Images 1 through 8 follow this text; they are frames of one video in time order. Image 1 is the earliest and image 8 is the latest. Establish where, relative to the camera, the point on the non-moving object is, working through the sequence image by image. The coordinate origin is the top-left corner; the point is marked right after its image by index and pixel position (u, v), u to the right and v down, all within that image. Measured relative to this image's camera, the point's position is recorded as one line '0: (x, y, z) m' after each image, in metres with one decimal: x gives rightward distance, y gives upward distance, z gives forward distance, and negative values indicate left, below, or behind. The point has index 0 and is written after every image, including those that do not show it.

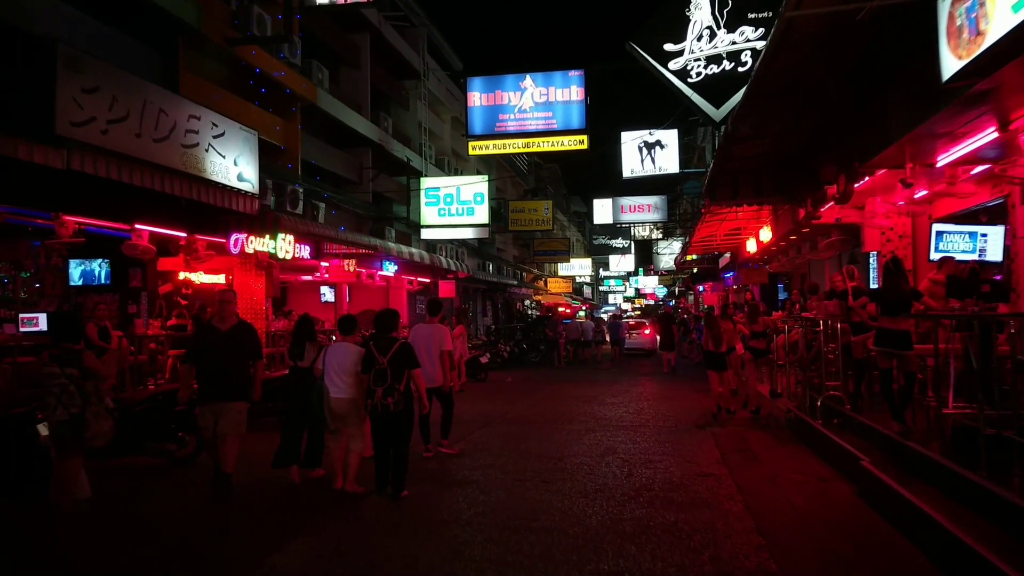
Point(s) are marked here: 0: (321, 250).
0: (-4.8, +0.9, +17.8) m
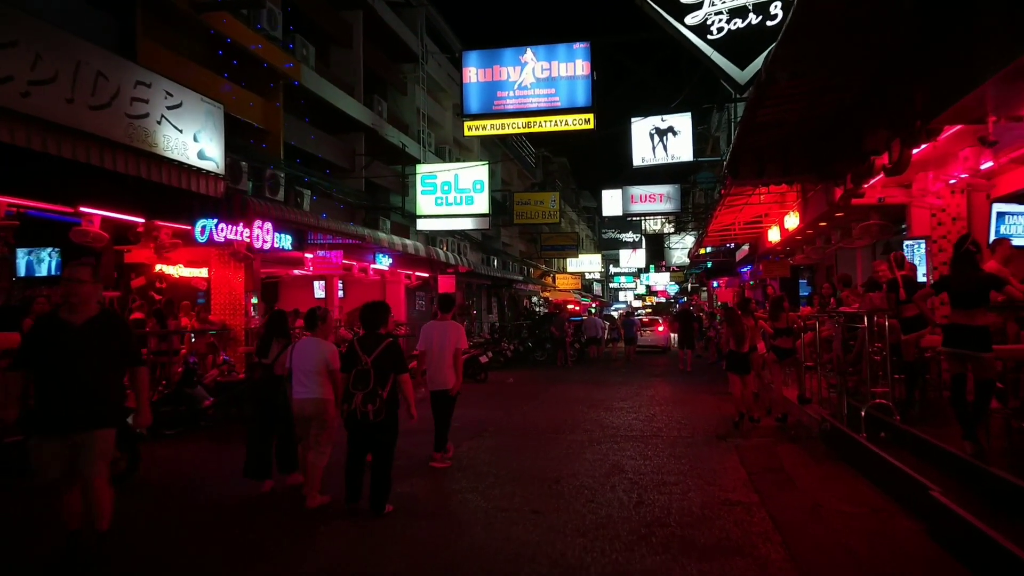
0: (-4.8, +1.1, +16.4) m
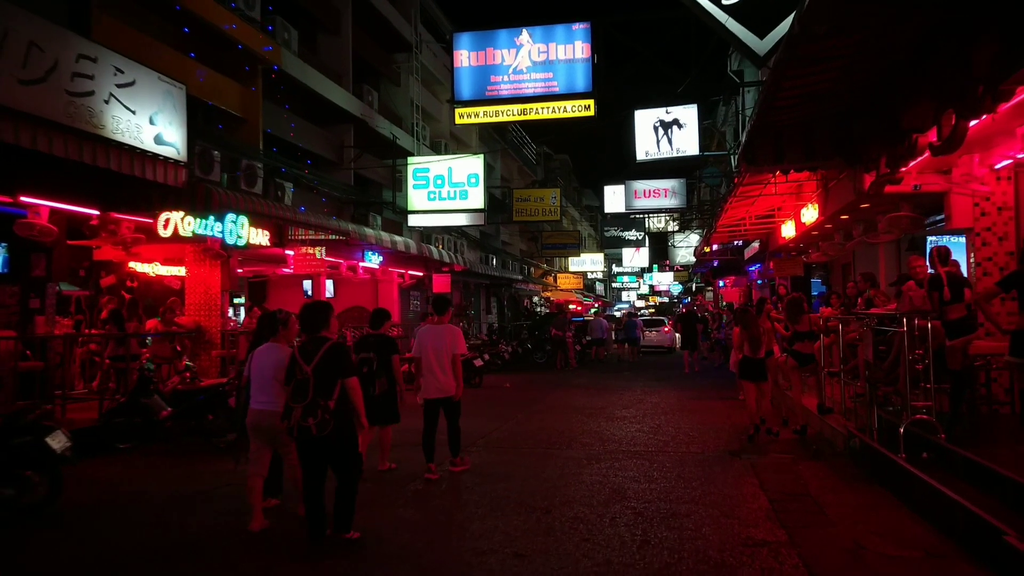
0: (-4.9, +1.1, +15.4) m
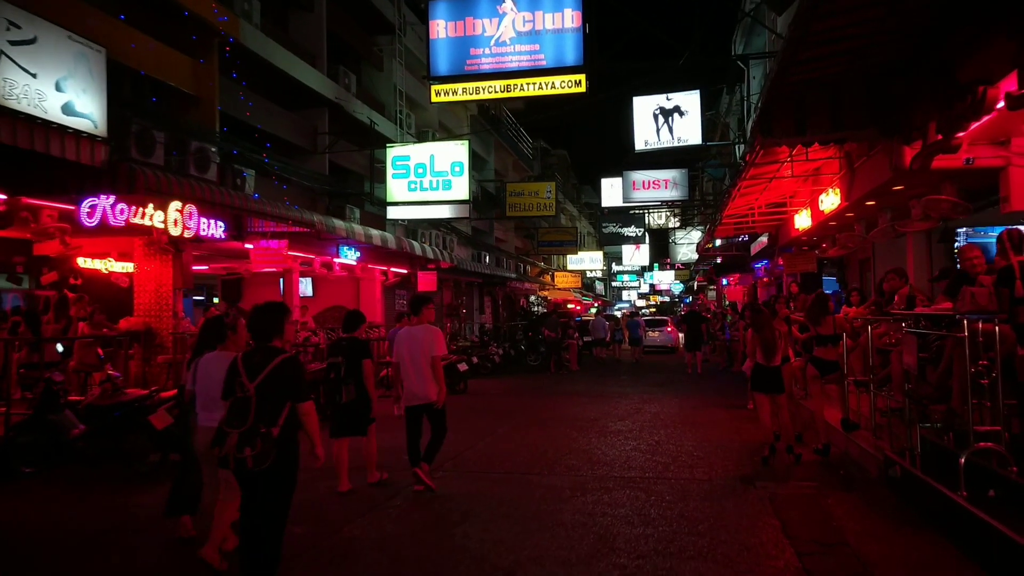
0: (-5.3, +1.2, +13.9) m
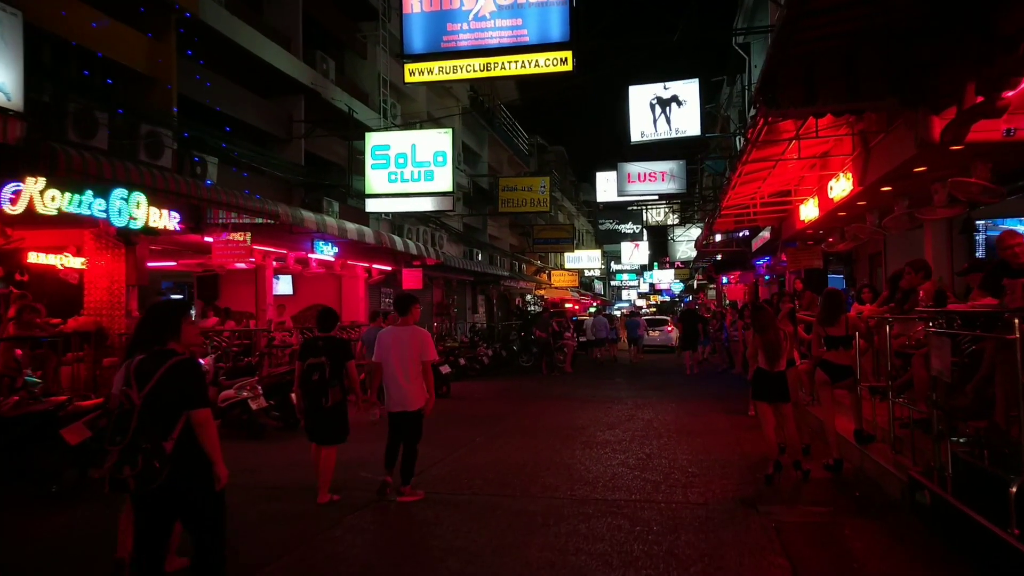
0: (-5.6, +1.2, +12.8) m
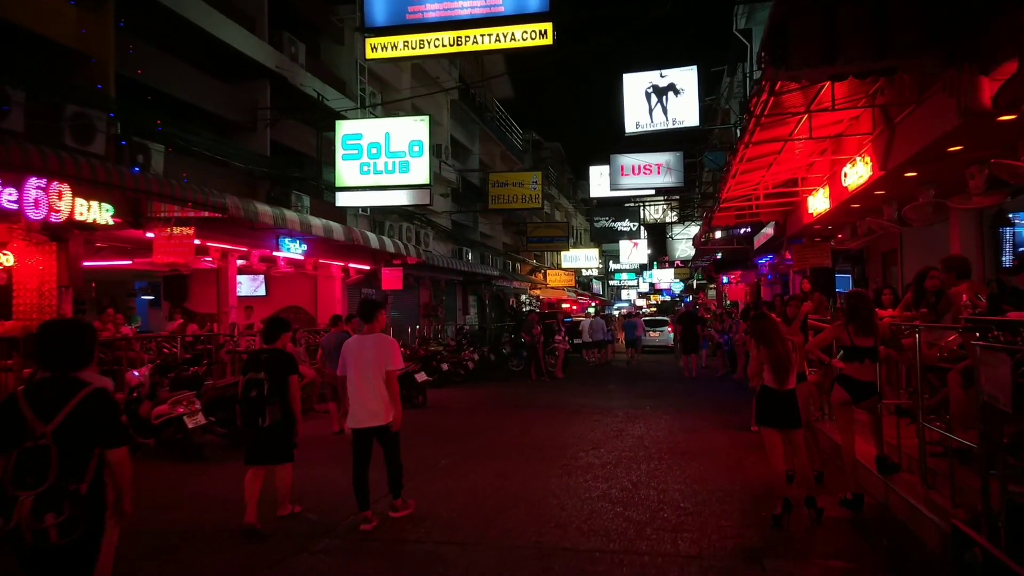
0: (-6.0, +1.2, +11.5) m
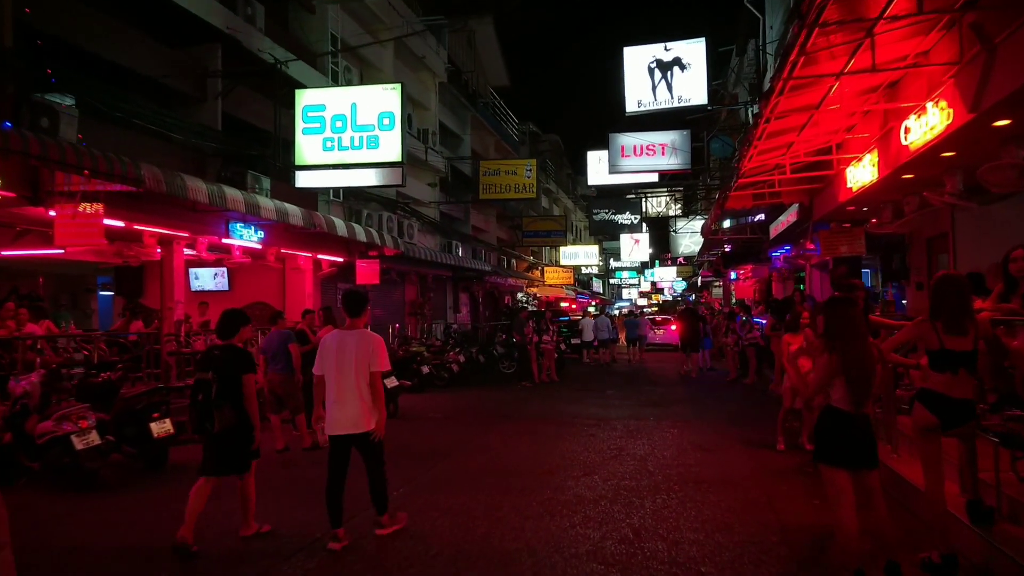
0: (-6.3, +1.4, +9.6) m
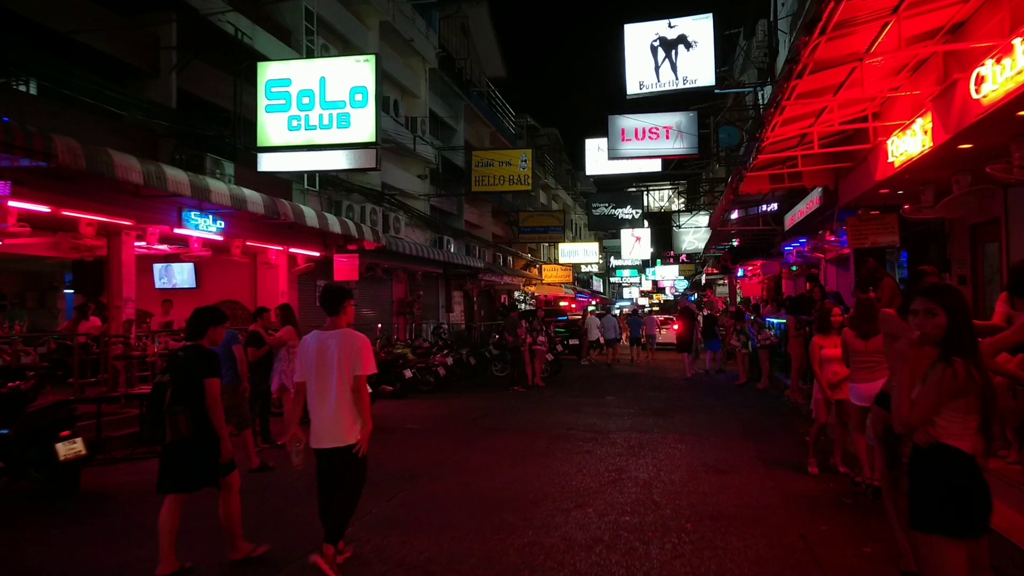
0: (-6.5, +1.4, +8.1) m
